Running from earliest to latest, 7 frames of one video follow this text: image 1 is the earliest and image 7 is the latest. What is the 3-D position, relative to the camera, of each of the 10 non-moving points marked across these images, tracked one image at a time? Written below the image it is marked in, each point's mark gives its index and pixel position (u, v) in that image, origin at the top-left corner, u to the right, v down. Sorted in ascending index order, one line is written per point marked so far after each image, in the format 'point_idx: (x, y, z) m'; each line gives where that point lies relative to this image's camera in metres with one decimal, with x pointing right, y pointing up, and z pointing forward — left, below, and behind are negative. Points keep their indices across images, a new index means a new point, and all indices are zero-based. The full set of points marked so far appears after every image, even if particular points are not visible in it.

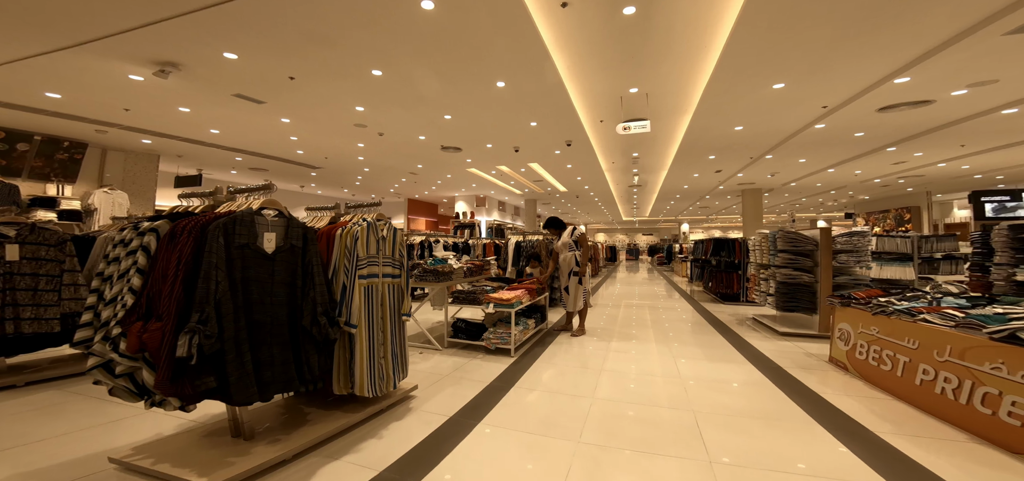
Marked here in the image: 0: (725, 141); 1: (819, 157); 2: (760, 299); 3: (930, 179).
0: (+5.3, +2.4, +8.9) m
1: (+9.0, +2.4, +10.6) m
2: (+4.1, -1.0, +5.8) m
3: (+17.0, +2.5, +14.6) m
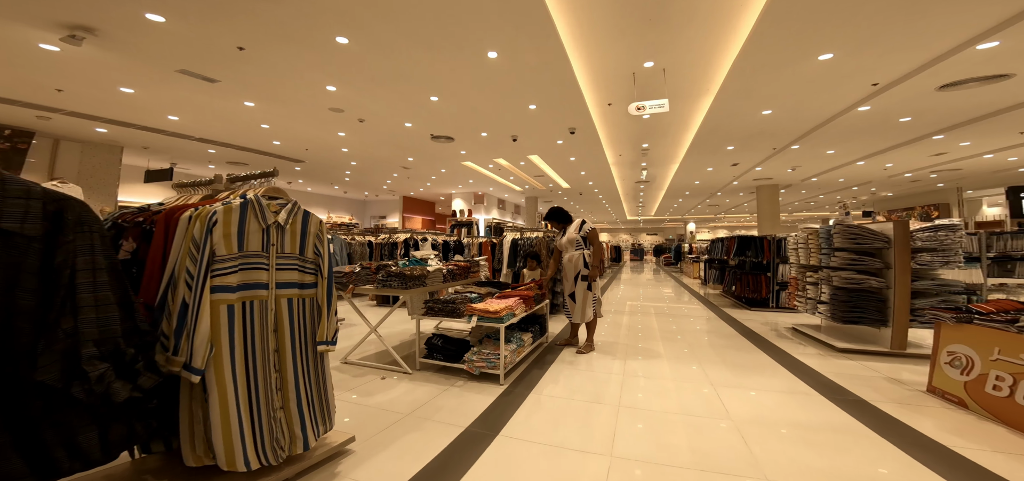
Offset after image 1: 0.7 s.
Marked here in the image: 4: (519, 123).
0: (+5.2, +2.4, +8.0) m
1: (+9.0, +2.5, +9.6) m
2: (+4.0, -0.9, +4.9) m
3: (+17.0, +2.5, +13.5) m
4: (+0.2, +2.5, +7.7) m
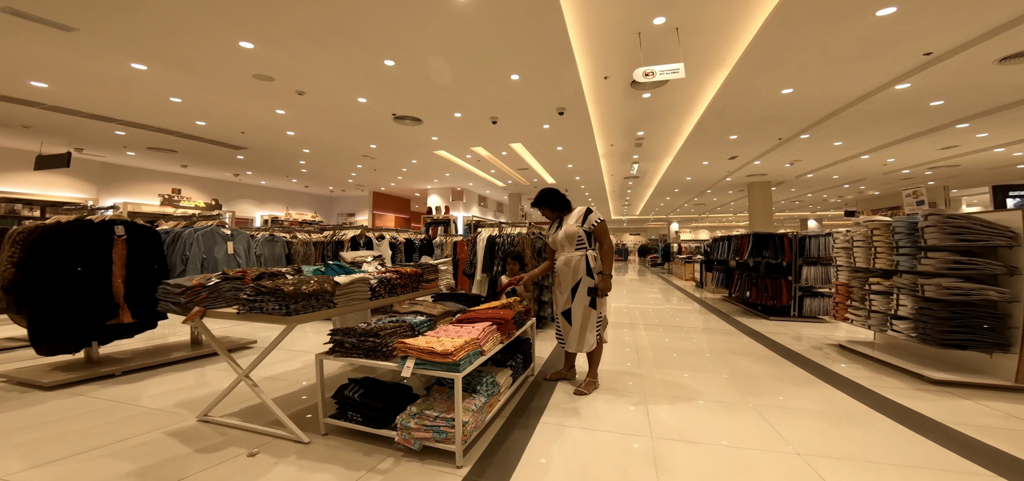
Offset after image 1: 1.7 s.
0: (+4.8, +2.5, +7.0) m
1: (+8.5, +2.5, +8.8) m
2: (+3.8, -0.9, +3.9) m
3: (+16.3, +2.6, +13.1) m
4: (-0.2, +2.6, +6.5) m
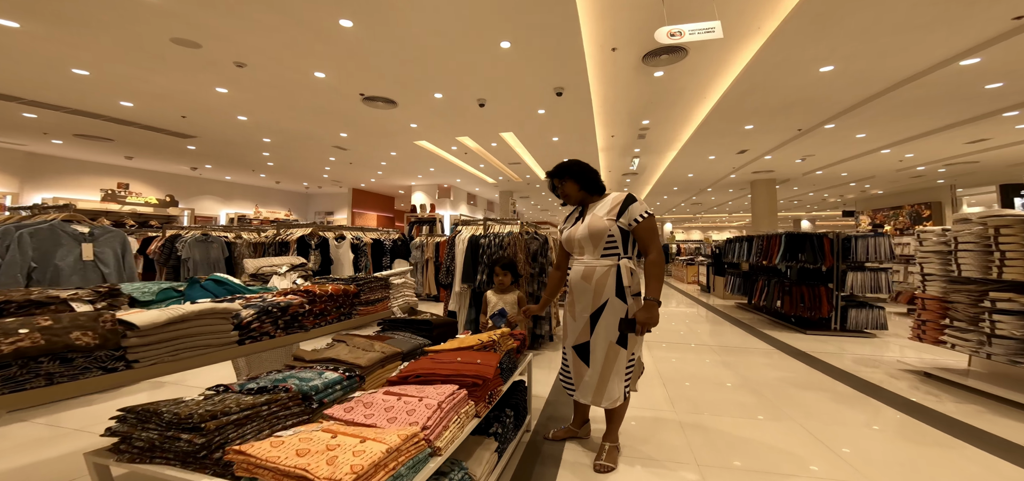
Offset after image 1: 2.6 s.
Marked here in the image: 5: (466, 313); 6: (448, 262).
0: (+4.7, +2.4, +6.1) m
1: (+8.3, +2.5, +8.0) m
2: (+3.7, -0.9, +2.9) m
3: (+16.1, +2.5, +12.4) m
4: (-0.4, +2.5, +5.5) m
5: (-0.5, -0.8, +3.7) m
6: (-0.7, -0.2, +4.1) m
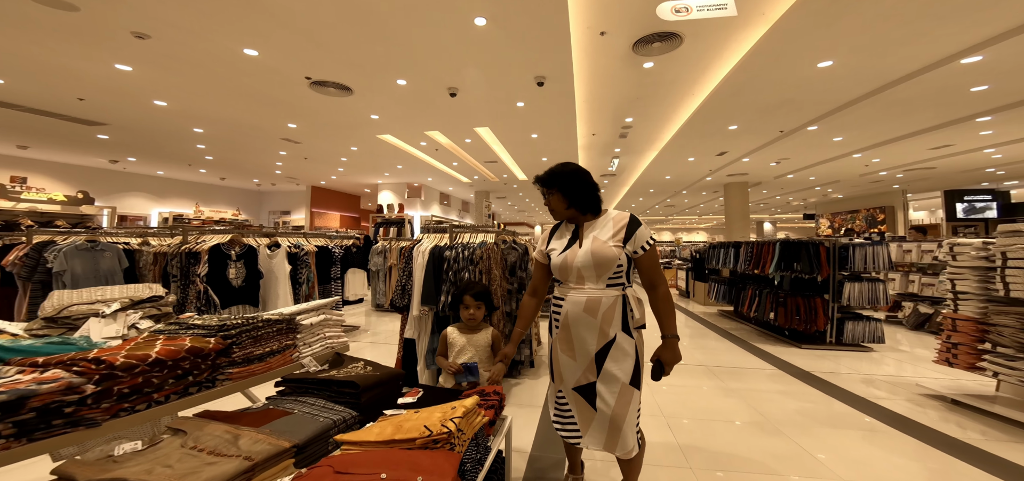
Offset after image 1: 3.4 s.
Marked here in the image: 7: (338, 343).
0: (+4.3, +2.3, +5.8) m
1: (+7.7, +2.4, +7.9) m
2: (+3.5, -1.0, +2.5) m
3: (+15.1, +2.4, +12.9) m
4: (-0.7, +2.4, +4.8) m
5: (-0.7, -0.8, +3.0) m
6: (-1.0, -0.3, +3.4) m
7: (-0.8, -0.5, +1.7) m
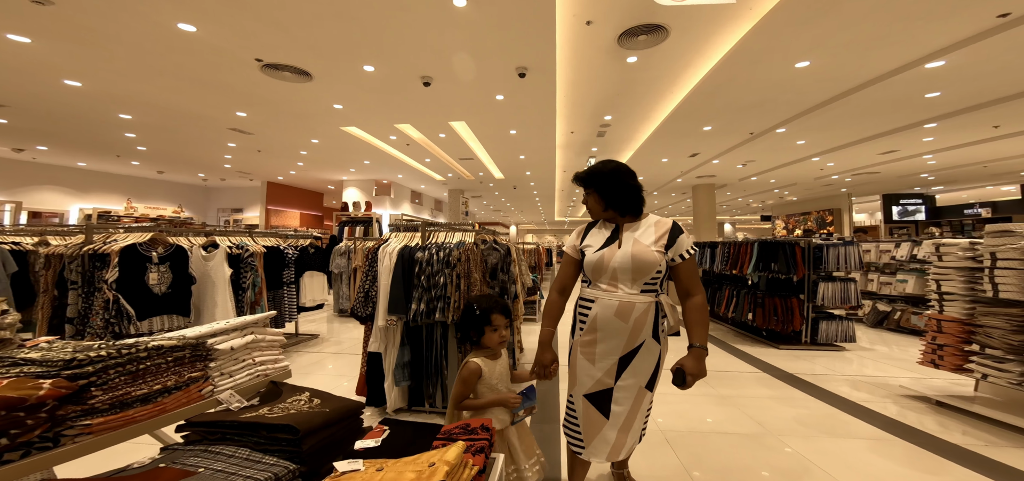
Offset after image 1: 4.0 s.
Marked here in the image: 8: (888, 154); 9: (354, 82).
0: (+3.9, +2.3, +5.8) m
1: (+7.2, +2.4, +8.2) m
2: (+3.4, -1.0, +2.5) m
3: (+14.1, +2.4, +13.8) m
4: (-1.0, +2.5, +4.4) m
5: (-0.8, -0.8, +2.6) m
6: (-1.1, -0.3, +2.9) m
7: (-0.9, -0.5, +1.3) m
8: (+10.6, +2.4, +10.0) m
9: (-2.4, +2.4, +5.4) m
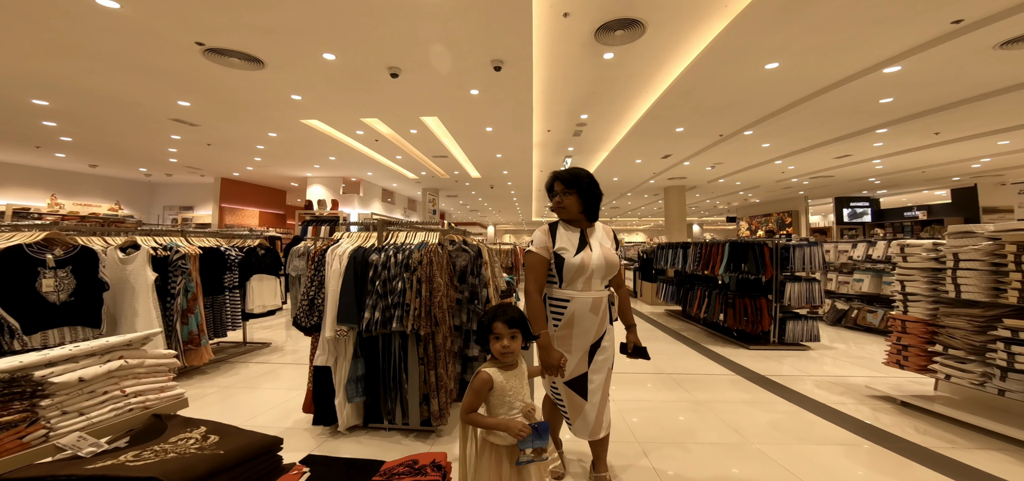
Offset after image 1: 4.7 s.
0: (+3.4, +2.3, +5.8) m
1: (+6.5, +2.4, +8.4) m
2: (+3.1, -1.0, +2.5) m
3: (+13.1, +2.4, +14.5) m
4: (-1.4, +2.4, +4.1) m
5: (-1.1, -0.8, +2.3) m
6: (-1.4, -0.3, +2.6) m
7: (-1.0, -0.5, +1.0) m
8: (+9.8, +2.4, +10.5) m
9: (-2.8, +2.4, +5.0) m
